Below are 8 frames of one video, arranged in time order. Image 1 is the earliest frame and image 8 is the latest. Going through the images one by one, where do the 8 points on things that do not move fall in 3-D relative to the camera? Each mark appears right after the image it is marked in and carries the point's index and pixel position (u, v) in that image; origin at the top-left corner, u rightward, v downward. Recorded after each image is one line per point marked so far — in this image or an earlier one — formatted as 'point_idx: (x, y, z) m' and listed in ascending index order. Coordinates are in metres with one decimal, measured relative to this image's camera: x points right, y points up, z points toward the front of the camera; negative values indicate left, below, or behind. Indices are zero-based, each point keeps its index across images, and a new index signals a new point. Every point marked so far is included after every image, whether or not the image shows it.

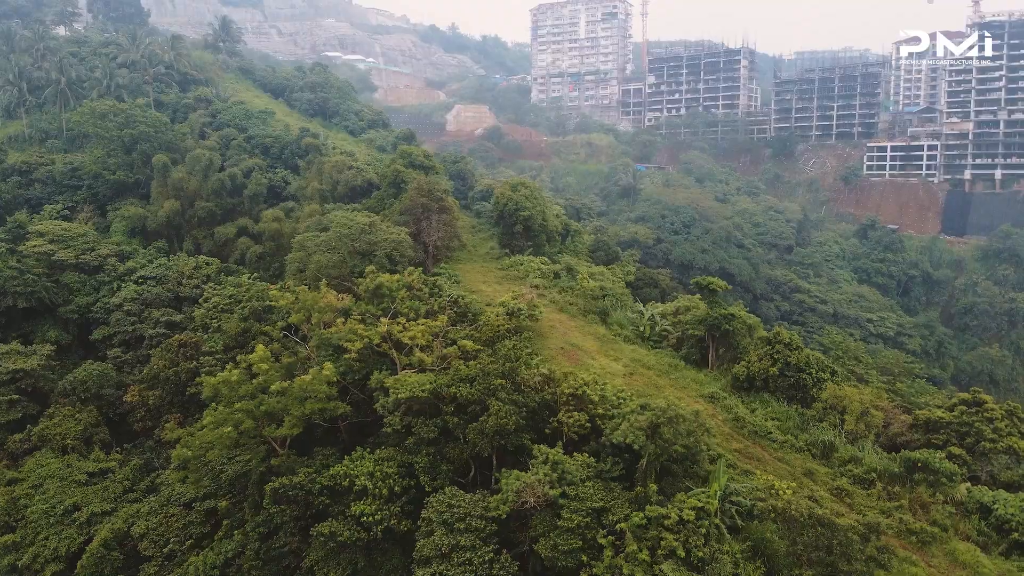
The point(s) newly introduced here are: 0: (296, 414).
0: (-3.1, -1.8, +11.0) m
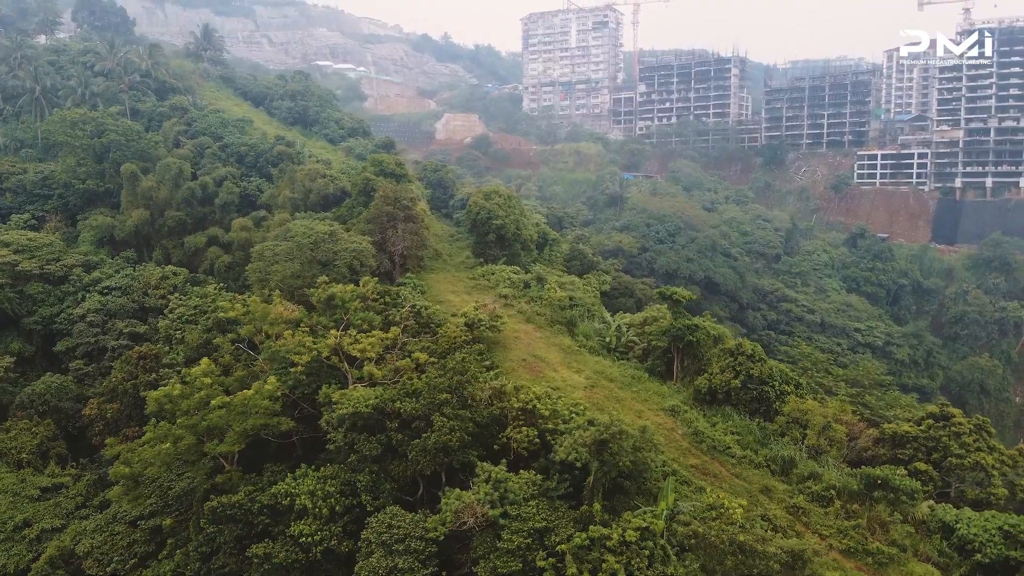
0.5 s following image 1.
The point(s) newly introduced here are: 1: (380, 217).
0: (-3.8, -2.0, +10.6) m
1: (-2.9, +1.5, +16.5) m
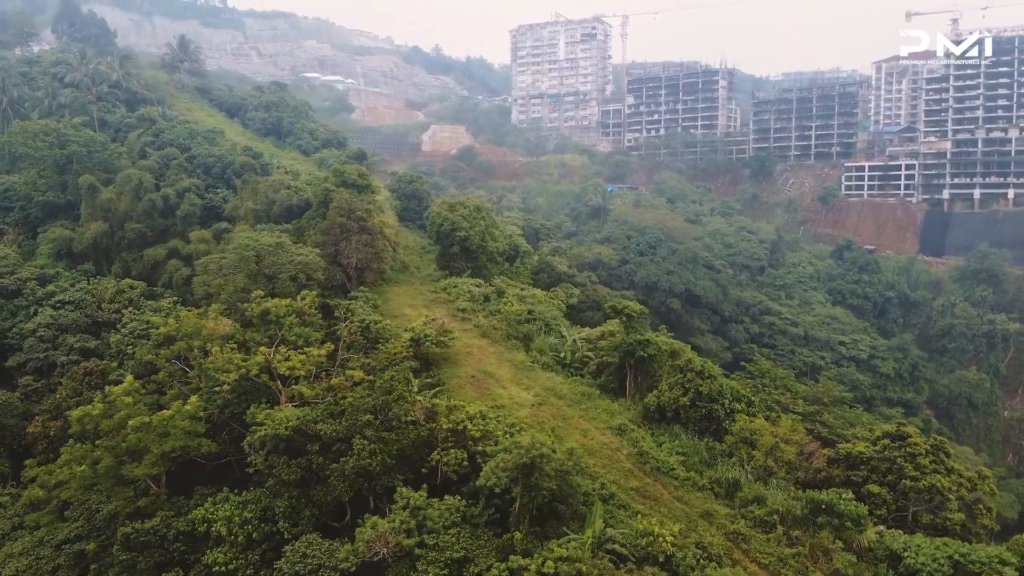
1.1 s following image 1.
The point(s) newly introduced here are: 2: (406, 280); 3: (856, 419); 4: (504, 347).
0: (-4.7, -2.2, +10.1) m
1: (-3.8, +1.2, +16.1) m
2: (-2.7, +0.2, +19.6) m
3: (+6.0, -2.3, +13.4) m
4: (-0.2, -1.1, +14.6) m
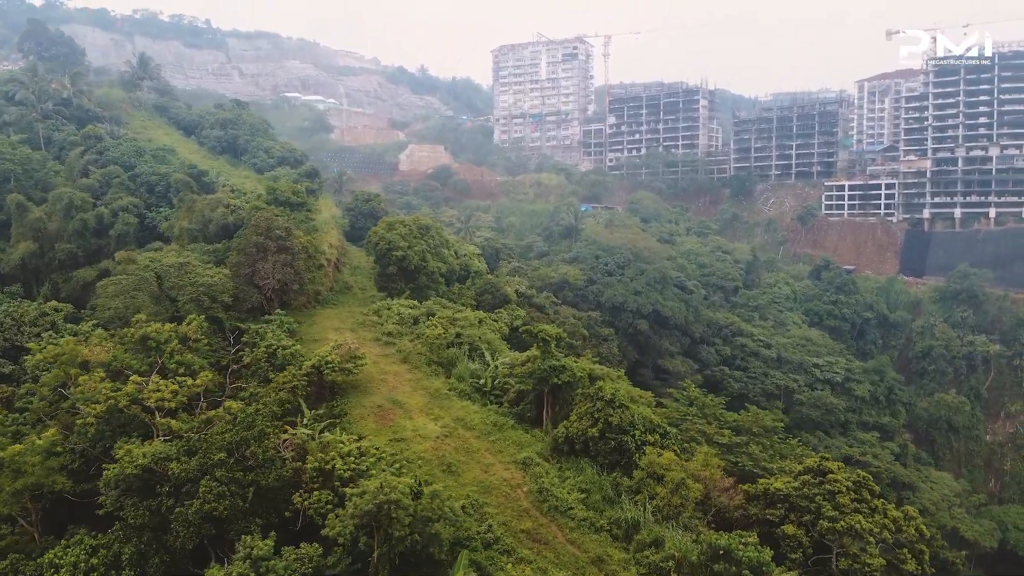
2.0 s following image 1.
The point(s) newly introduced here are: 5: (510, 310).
0: (-6.2, -2.4, +9.3) m
1: (-5.2, +0.8, +15.3) m
2: (-4.2, -0.3, +18.8) m
3: (+4.5, -2.7, +12.5) m
4: (-1.6, -1.5, +13.7) m
5: (-0.1, -0.5, +19.6) m
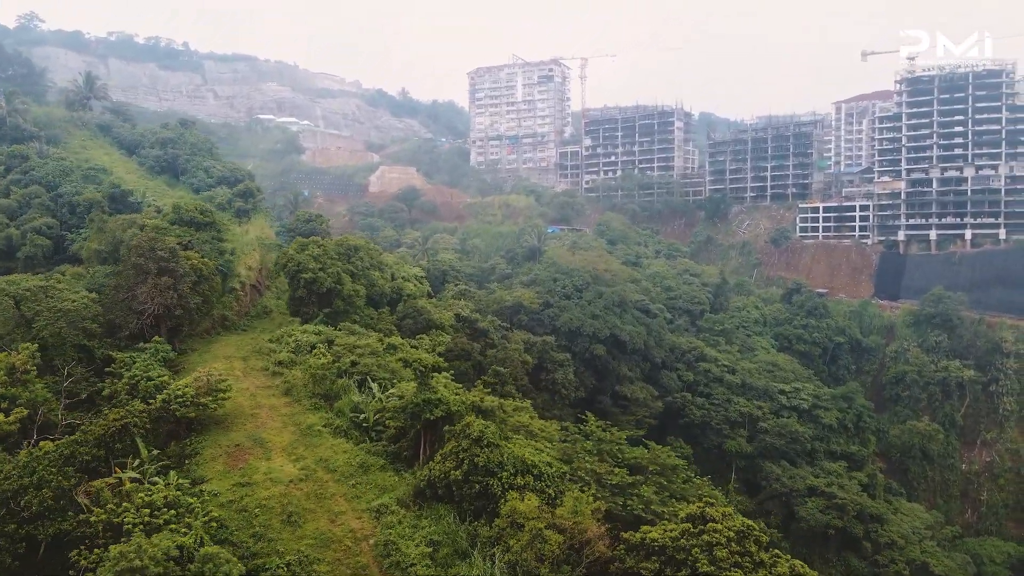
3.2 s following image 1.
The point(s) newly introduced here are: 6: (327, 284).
0: (-8.0, -2.7, +8.1) m
1: (-7.1, +0.3, +14.3) m
2: (-6.0, -0.9, +17.8) m
3: (+2.7, -3.1, +11.4) m
4: (-3.5, -1.9, +12.7) m
5: (-1.9, -1.1, +18.6) m
6: (-4.3, +0.1, +17.6) m
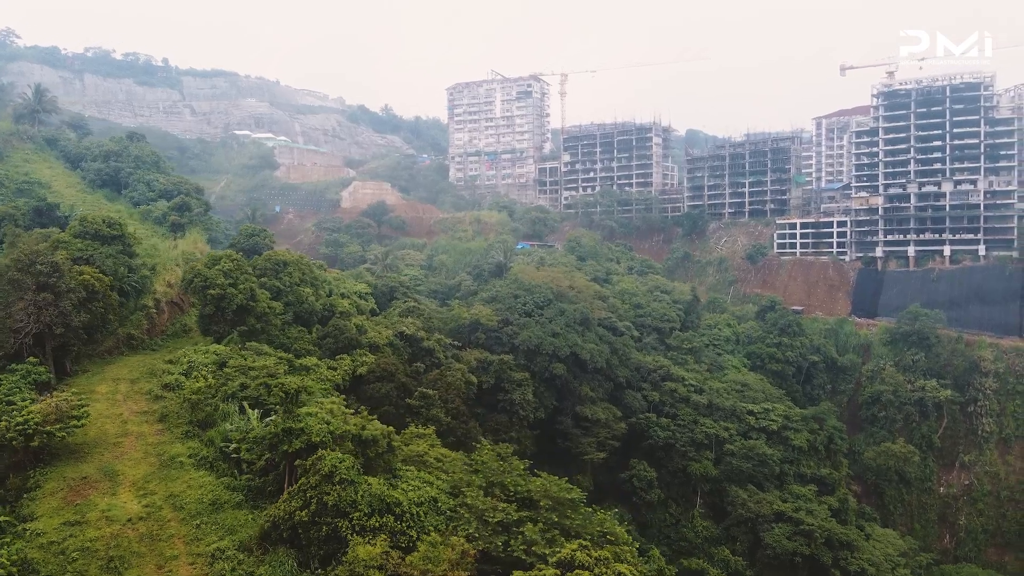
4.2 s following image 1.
0: (-9.6, -2.9, +7.1) m
1: (-8.7, 0.0, +13.3) m
2: (-7.7, -1.3, +16.8) m
3: (+1.1, -3.3, +10.4) m
4: (-5.1, -2.2, +11.6) m
5: (-3.6, -1.5, +17.6) m
6: (-5.9, -0.3, +16.6) m
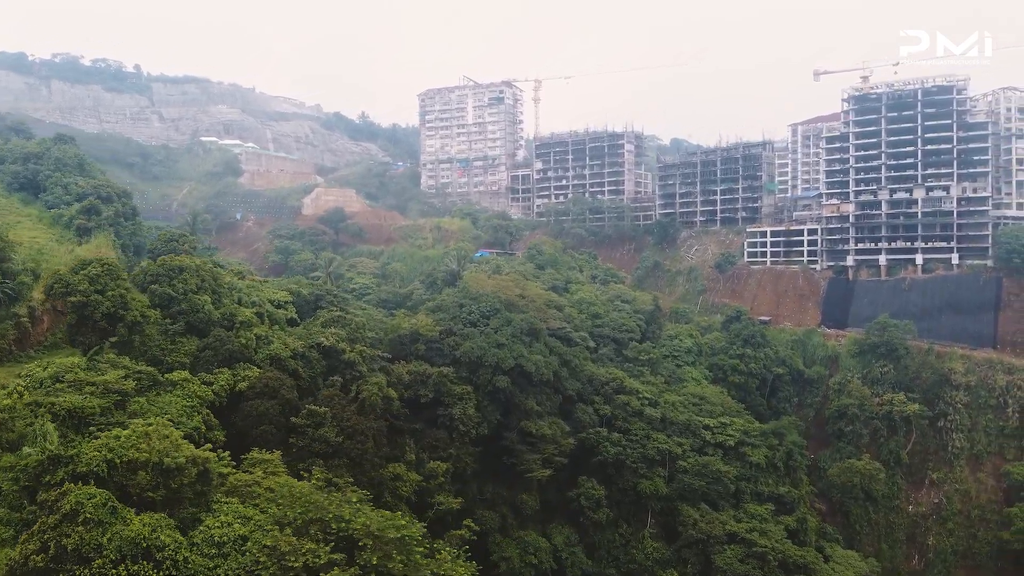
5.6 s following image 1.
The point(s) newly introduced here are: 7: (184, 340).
0: (-11.7, -2.9, +5.7) m
1: (-10.8, -0.1, +12.0) m
2: (-9.8, -1.4, +15.4) m
3: (-1.0, -3.4, +9.0) m
4: (-7.2, -2.3, +10.3) m
5: (-5.7, -1.7, +16.2) m
6: (-8.0, -0.4, +15.2) m
7: (-6.8, -1.2, +16.4) m
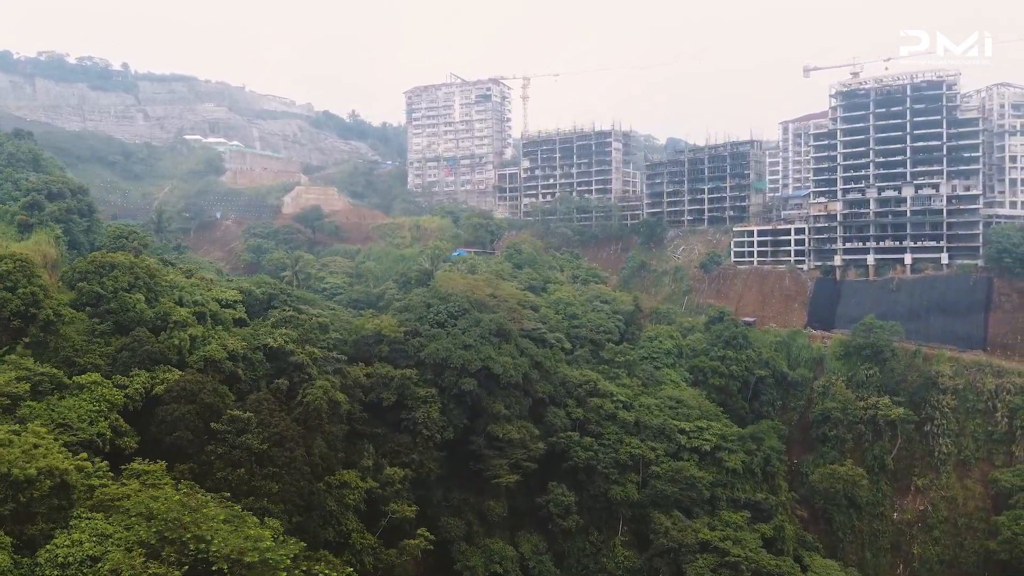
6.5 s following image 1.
0: (-13.0, -2.8, +4.9) m
1: (-12.1, 0.0, +11.2) m
2: (-11.0, -1.4, +14.6) m
3: (-2.3, -3.3, +8.2) m
4: (-8.5, -2.2, +9.5) m
5: (-6.9, -1.7, +15.4) m
6: (-9.3, -0.4, +14.4) m
7: (-8.0, -1.1, +15.5) m
